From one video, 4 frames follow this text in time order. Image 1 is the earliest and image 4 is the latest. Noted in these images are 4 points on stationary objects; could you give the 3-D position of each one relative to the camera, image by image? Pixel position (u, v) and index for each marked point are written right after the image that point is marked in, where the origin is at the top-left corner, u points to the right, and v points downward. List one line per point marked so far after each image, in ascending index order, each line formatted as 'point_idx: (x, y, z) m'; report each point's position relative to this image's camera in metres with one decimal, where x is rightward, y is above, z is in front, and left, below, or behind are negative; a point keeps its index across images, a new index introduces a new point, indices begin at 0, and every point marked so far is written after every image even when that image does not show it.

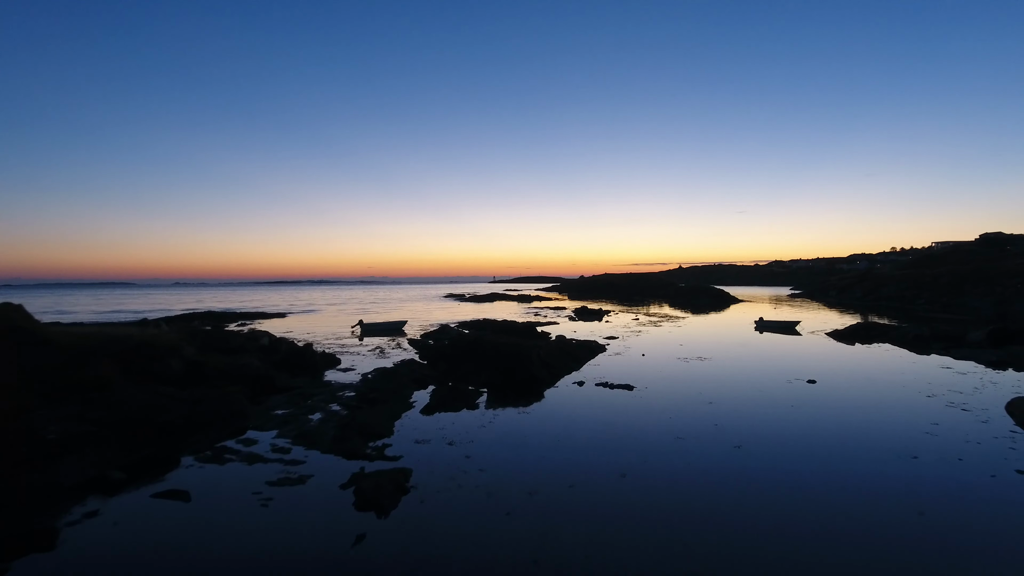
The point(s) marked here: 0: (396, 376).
0: (-4.4, -3.3, +19.7) m
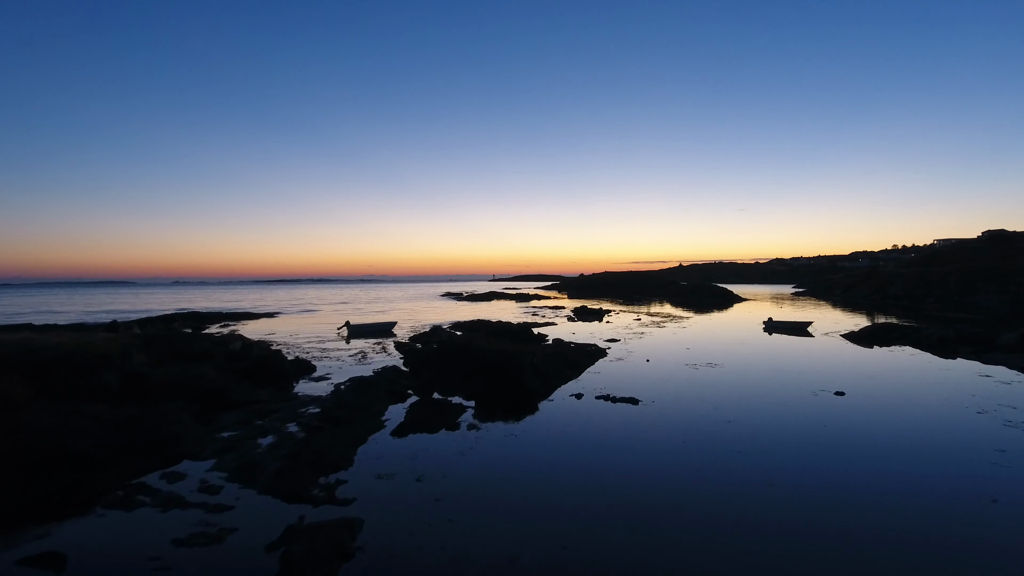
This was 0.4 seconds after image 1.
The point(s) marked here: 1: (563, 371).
0: (-4.7, -3.3, +17.6) m
1: (+1.9, -3.2, +19.9) m
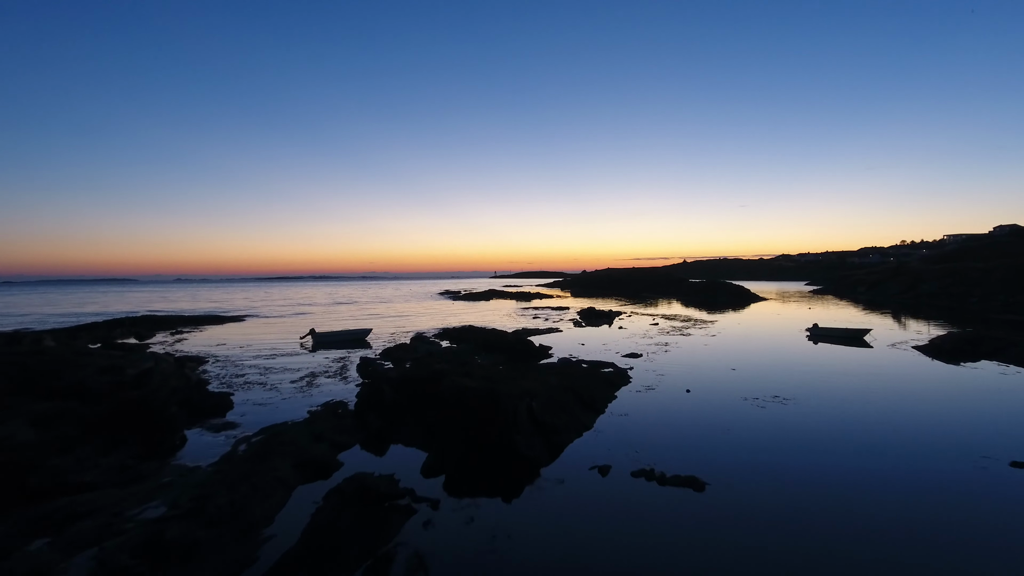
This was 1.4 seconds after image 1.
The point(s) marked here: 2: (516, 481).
0: (-5.0, -3.5, +11.6) m
1: (+1.7, -3.3, +13.9) m
2: (+0.4, -3.9, +10.6) m
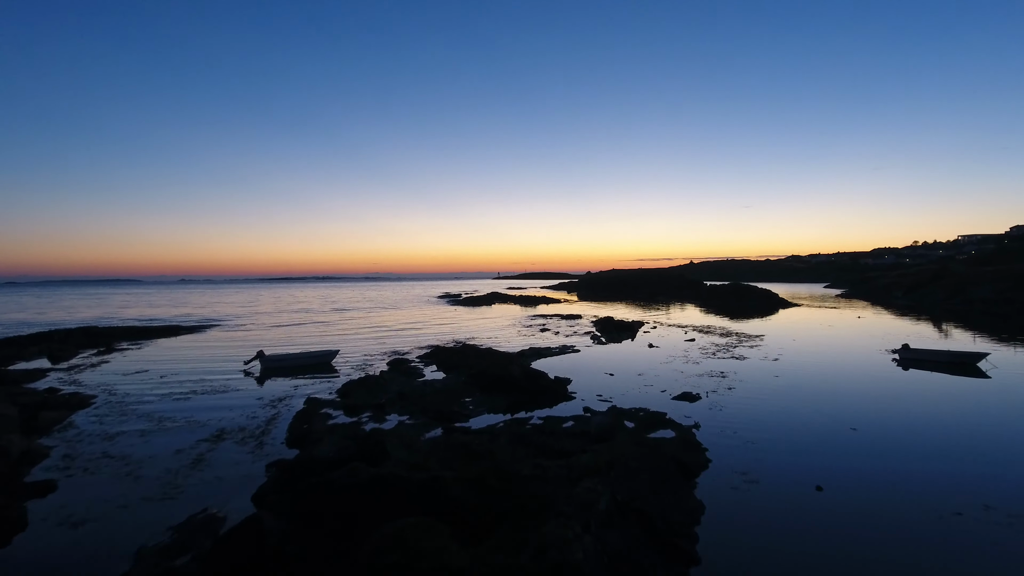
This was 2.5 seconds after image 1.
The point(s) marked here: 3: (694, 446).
0: (-4.9, -4.0, +4.6) m
1: (+1.8, -3.8, +6.9) m
2: (+0.5, -4.4, +3.6) m
3: (+4.2, -3.7, +12.8) m
